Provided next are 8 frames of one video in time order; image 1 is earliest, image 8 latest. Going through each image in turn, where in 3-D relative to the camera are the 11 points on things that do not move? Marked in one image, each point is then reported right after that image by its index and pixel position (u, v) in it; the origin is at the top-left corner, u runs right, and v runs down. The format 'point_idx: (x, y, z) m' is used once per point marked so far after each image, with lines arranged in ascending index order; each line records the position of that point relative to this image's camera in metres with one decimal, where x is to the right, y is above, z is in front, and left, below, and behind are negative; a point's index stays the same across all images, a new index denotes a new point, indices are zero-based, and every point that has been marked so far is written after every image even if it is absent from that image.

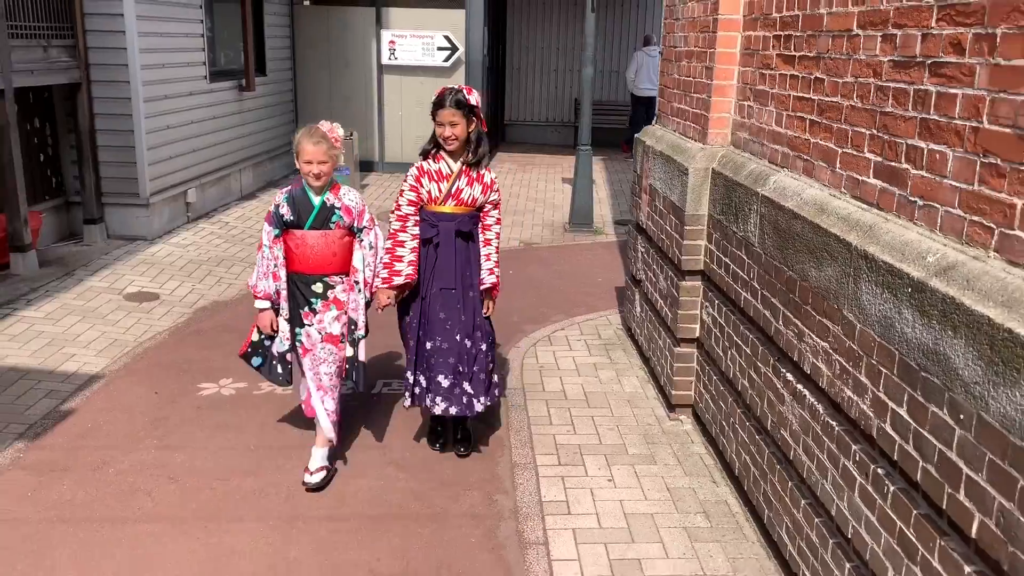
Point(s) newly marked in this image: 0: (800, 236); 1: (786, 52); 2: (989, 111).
0: (+0.9, +0.2, +2.8) m
1: (+1.0, +0.9, +3.3) m
2: (+1.1, +0.4, +2.0) m
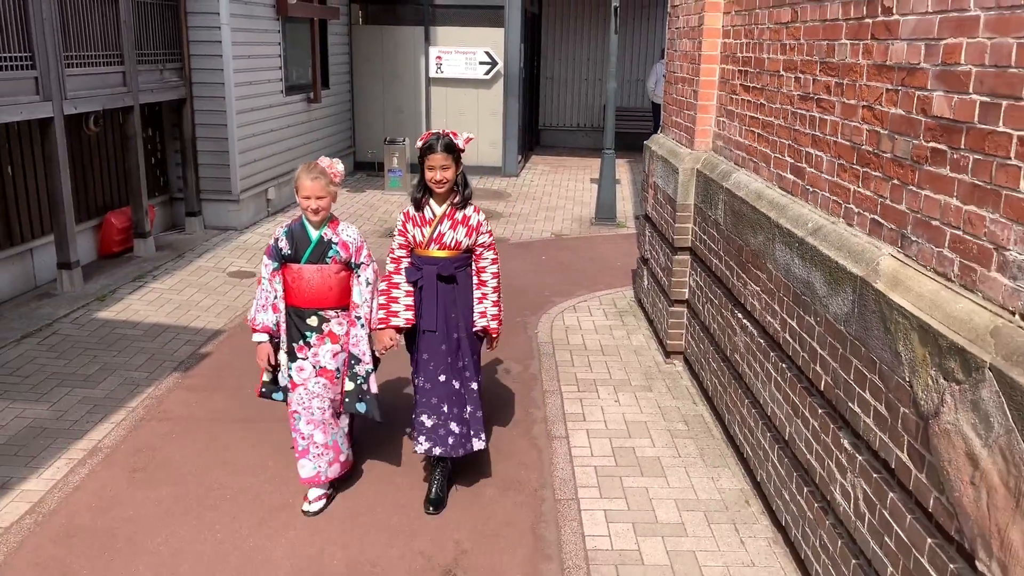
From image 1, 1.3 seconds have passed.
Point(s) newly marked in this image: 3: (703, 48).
0: (+1.1, +0.3, +4.1) m
1: (+1.2, +1.1, +4.5) m
2: (+1.2, +0.6, +3.2) m
3: (+1.1, +1.4, +4.9) m
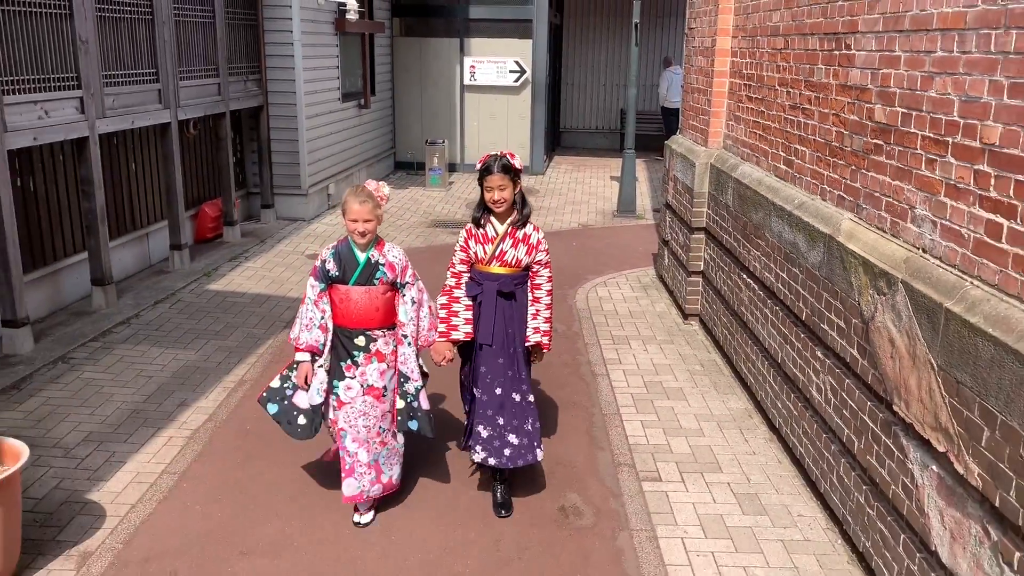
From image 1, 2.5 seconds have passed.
0: (+1.4, +0.5, +5.2) m
1: (+1.5, +1.3, +5.7) m
2: (+1.5, +0.8, +4.4) m
3: (+1.4, +1.6, +6.1) m
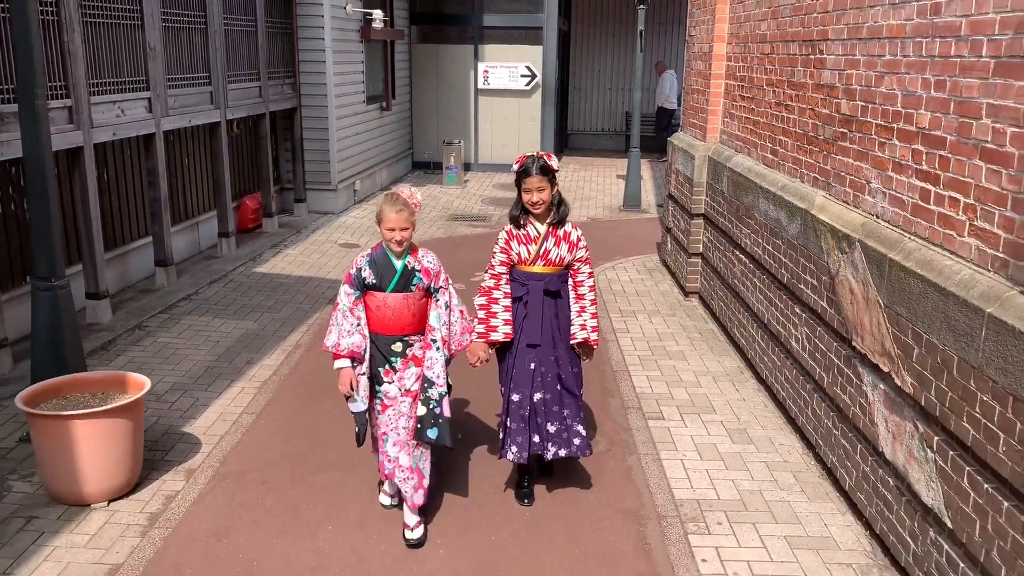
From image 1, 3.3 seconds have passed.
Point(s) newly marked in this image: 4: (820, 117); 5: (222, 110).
0: (+1.6, +0.7, +6.0) m
1: (+1.7, +1.4, +6.4) m
2: (+1.7, +1.0, +5.2) m
3: (+1.6, +1.7, +6.9) m
4: (+1.7, +0.9, +4.8) m
5: (-2.7, +1.7, +8.2) m
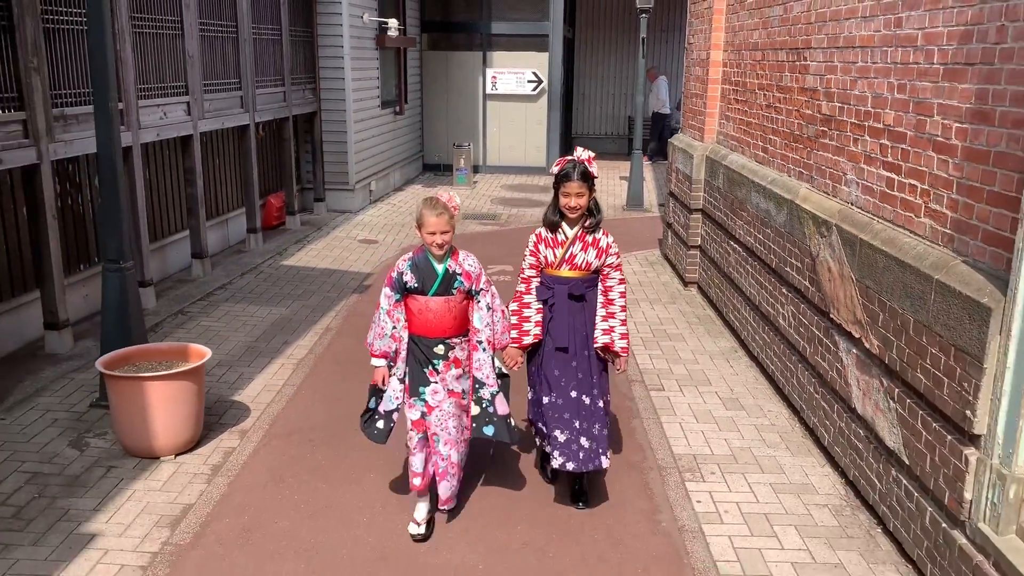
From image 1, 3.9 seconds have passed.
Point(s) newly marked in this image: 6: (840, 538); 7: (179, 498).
0: (+1.7, +0.8, +6.6) m
1: (+1.8, +1.5, +7.0) m
2: (+1.8, +1.1, +5.7) m
3: (+1.7, +1.8, +7.4) m
4: (+1.8, +1.0, +5.3) m
5: (-2.6, +1.7, +8.7) m
6: (+1.4, -1.1, +3.8) m
7: (-1.6, -1.0, +4.1) m
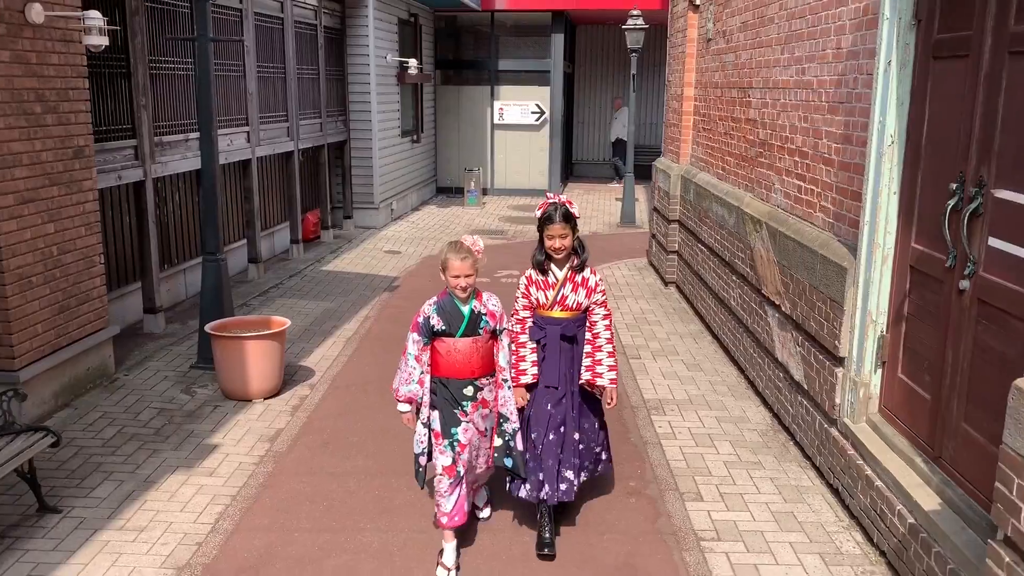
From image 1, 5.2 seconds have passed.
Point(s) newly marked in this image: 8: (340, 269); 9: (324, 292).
0: (+1.7, +0.9, +8.0) m
1: (+1.8, +1.6, +8.5) m
2: (+1.8, +1.1, +7.2) m
3: (+1.7, +1.8, +8.9) m
4: (+1.8, +1.1, +6.8) m
5: (-2.5, +1.7, +10.2) m
6: (+1.5, -0.9, +5.2) m
7: (-1.5, -0.9, +5.5) m
8: (-2.0, +0.2, +10.2) m
9: (-1.9, 0.0, +9.1) m
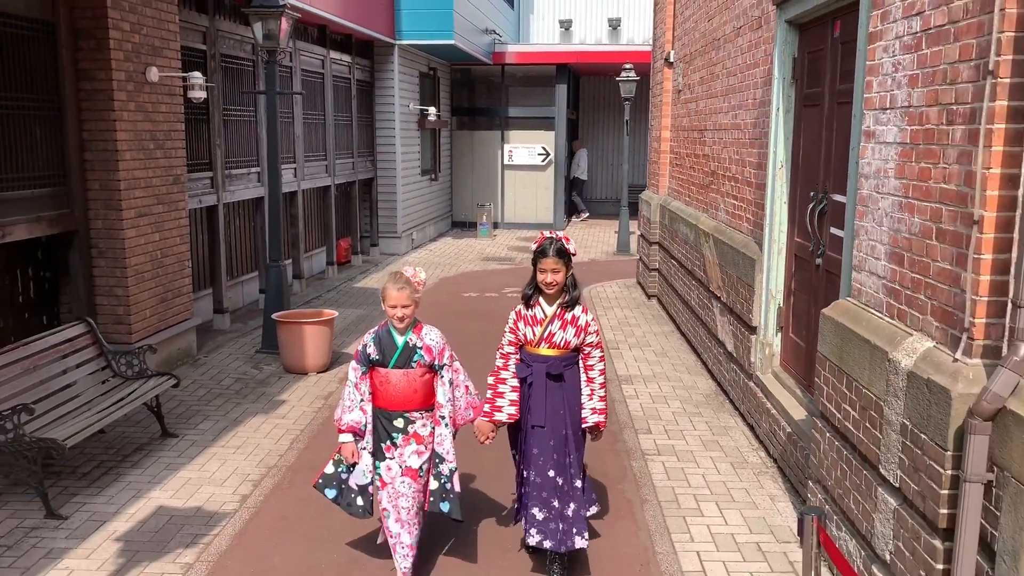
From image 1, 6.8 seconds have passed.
0: (+1.8, +0.8, +9.6) m
1: (+1.9, +1.4, +10.1) m
2: (+1.8, +1.1, +8.8) m
3: (+1.8, +1.7, +10.6) m
4: (+1.8, +1.1, +8.4) m
5: (-2.5, +1.5, +11.9) m
6: (+1.5, -0.9, +6.8) m
7: (-1.5, -0.8, +7.1) m
8: (-1.9, 0.0, +11.8) m
9: (-1.9, -0.2, +10.7) m
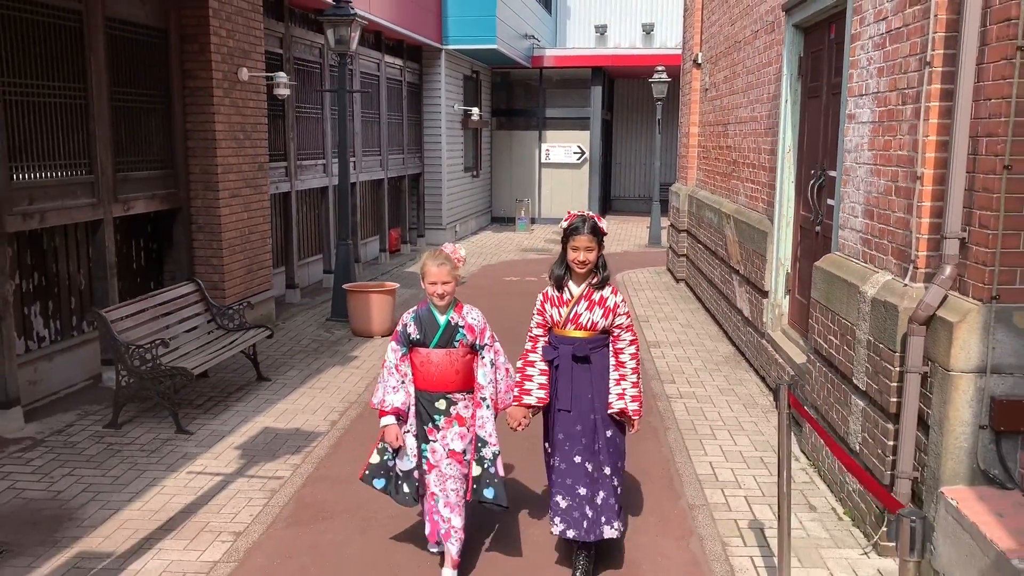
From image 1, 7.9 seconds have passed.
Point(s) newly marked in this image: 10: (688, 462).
0: (+2.2, +1.0, +10.5) m
1: (+2.4, +1.7, +11.0) m
2: (+2.3, +1.3, +9.7) m
3: (+2.3, +1.9, +11.5) m
4: (+2.3, +1.3, +9.3) m
5: (-1.9, +1.7, +13.0) m
6: (+1.8, -0.6, +7.7) m
7: (-1.1, -0.6, +8.1) m
8: (-1.4, +0.3, +12.8) m
9: (-1.4, +0.1, +11.8) m
10: (+1.1, -1.0, +5.3) m
